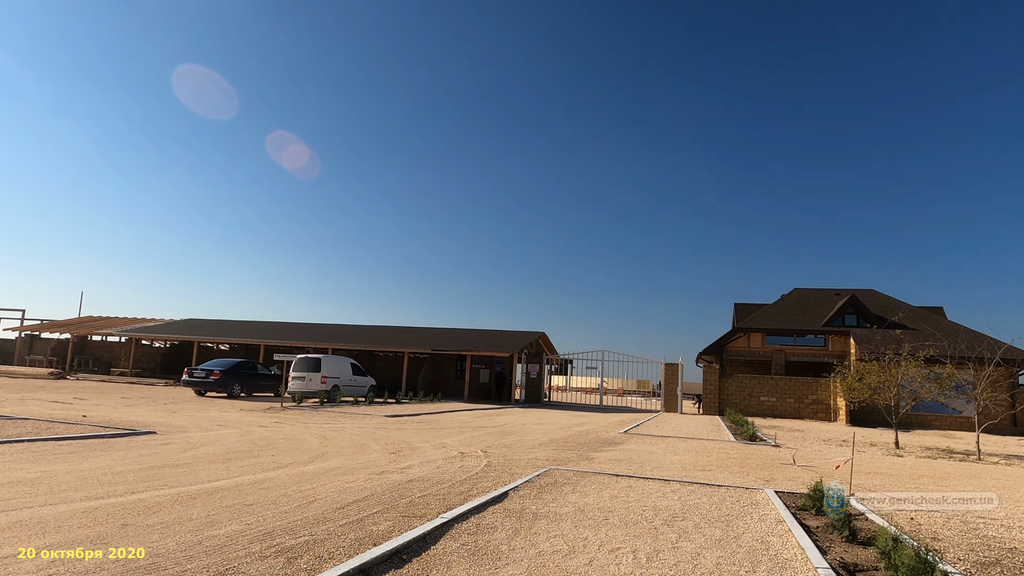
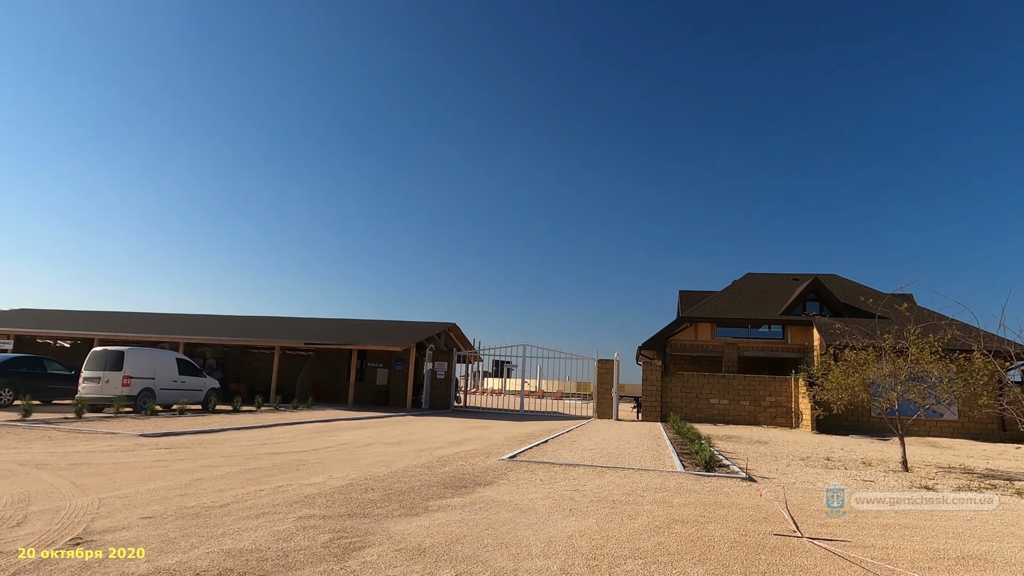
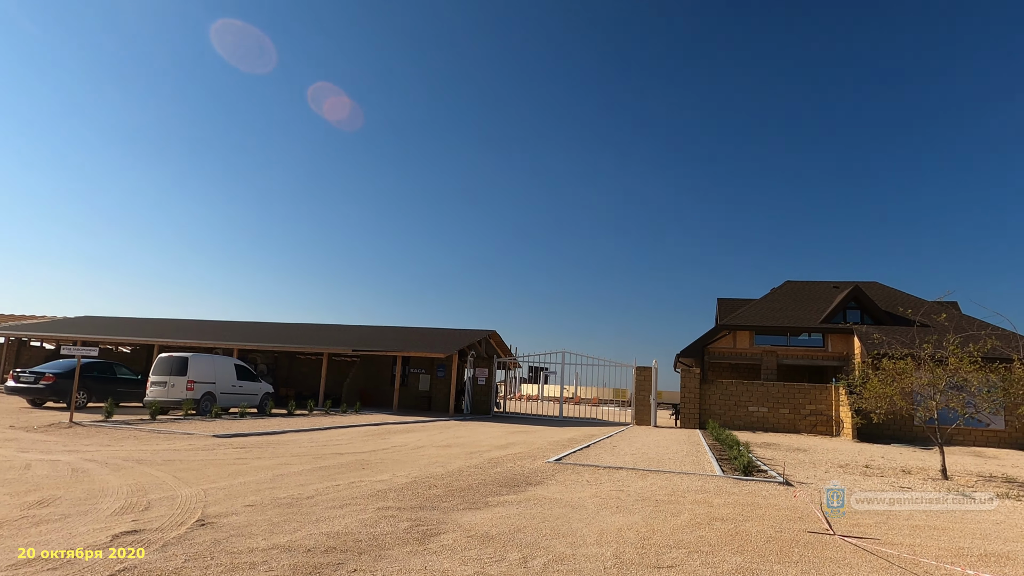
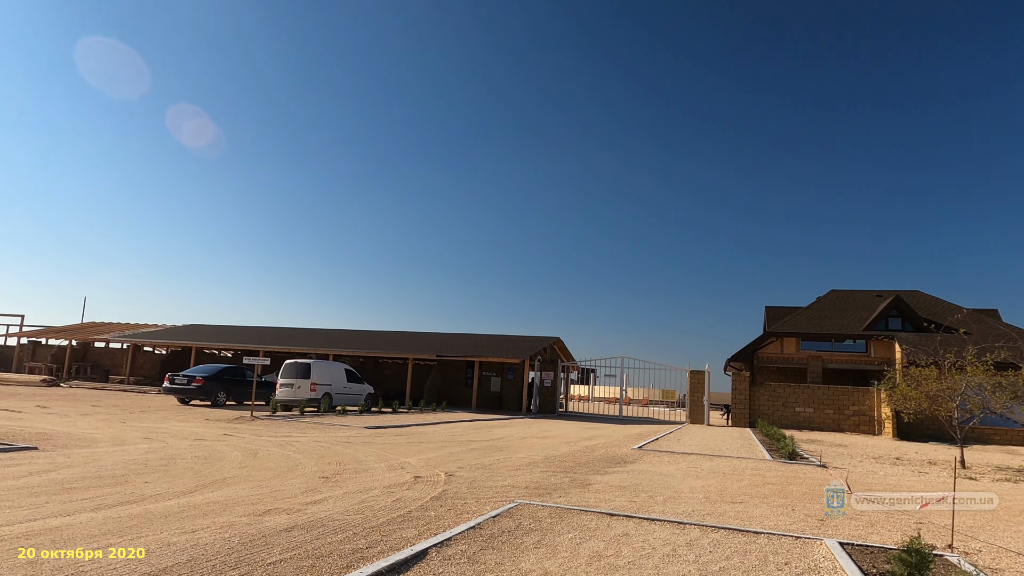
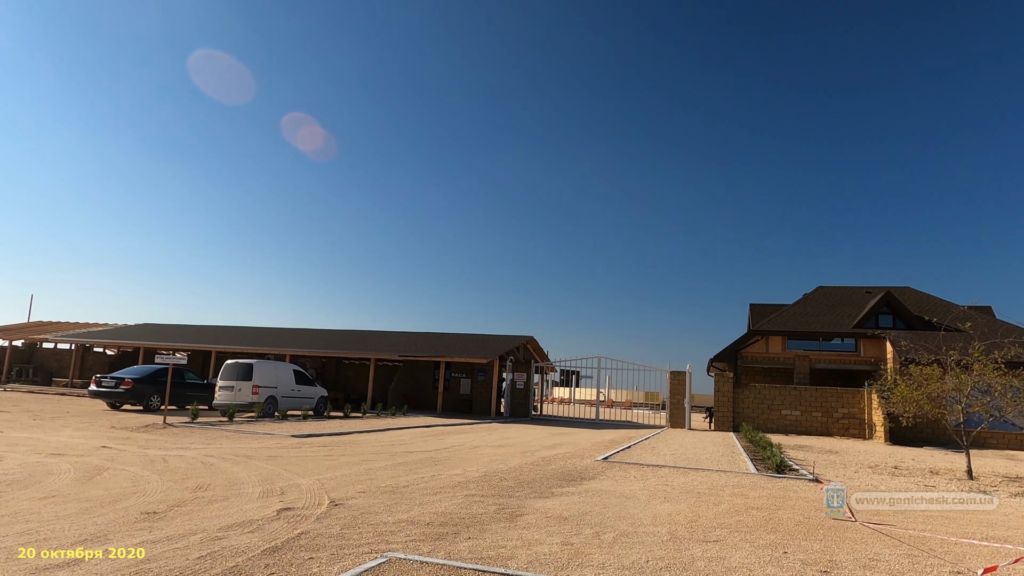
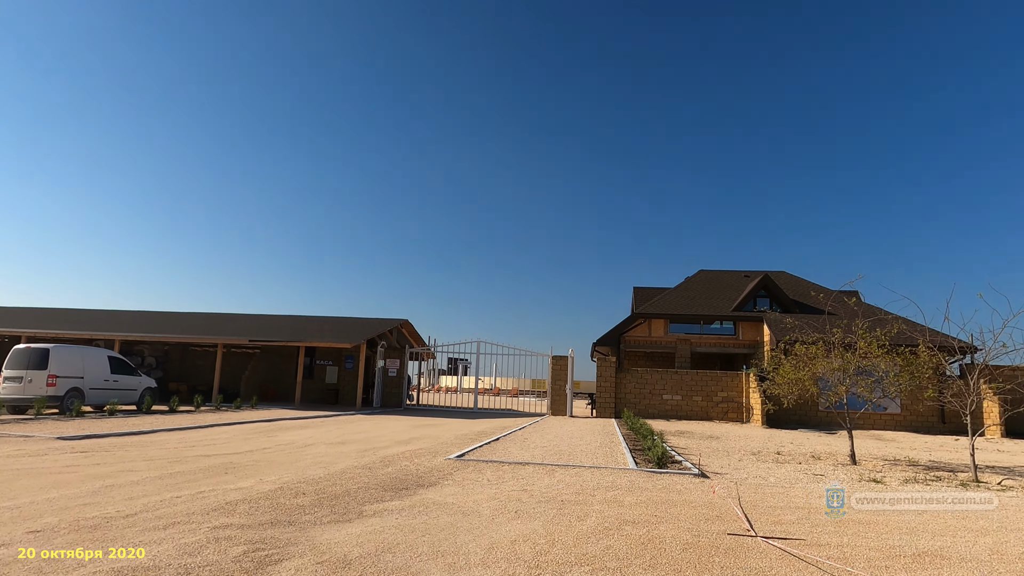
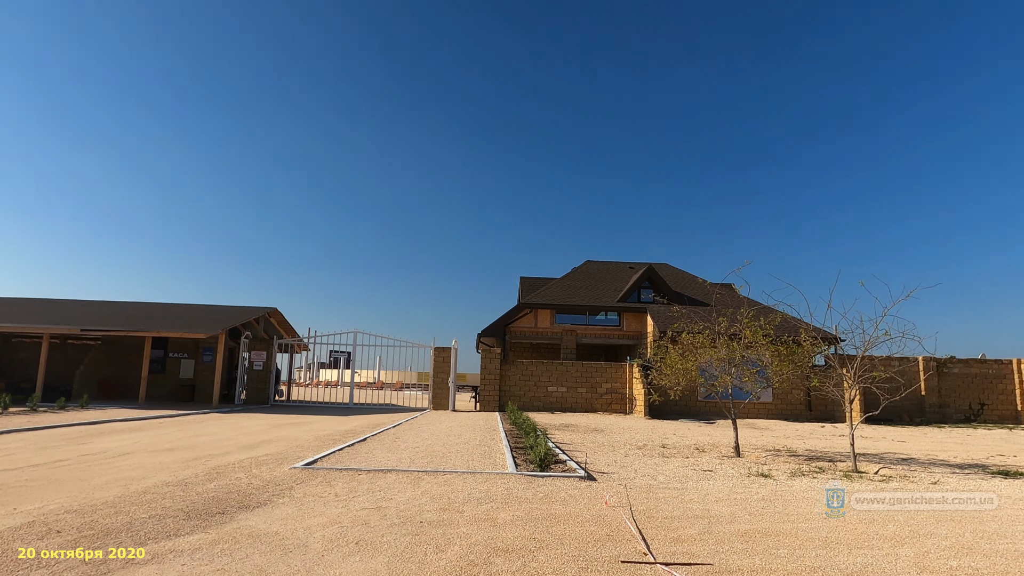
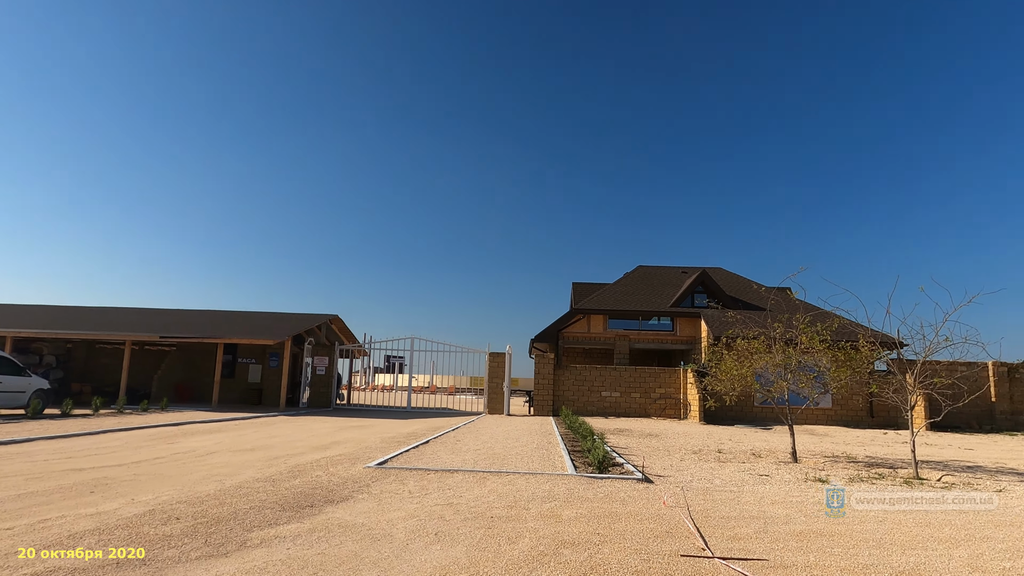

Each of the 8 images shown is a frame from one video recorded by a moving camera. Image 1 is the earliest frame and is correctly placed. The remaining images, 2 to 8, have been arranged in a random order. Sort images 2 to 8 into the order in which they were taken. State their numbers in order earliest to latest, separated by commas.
4, 5, 3, 2, 6, 8, 7
